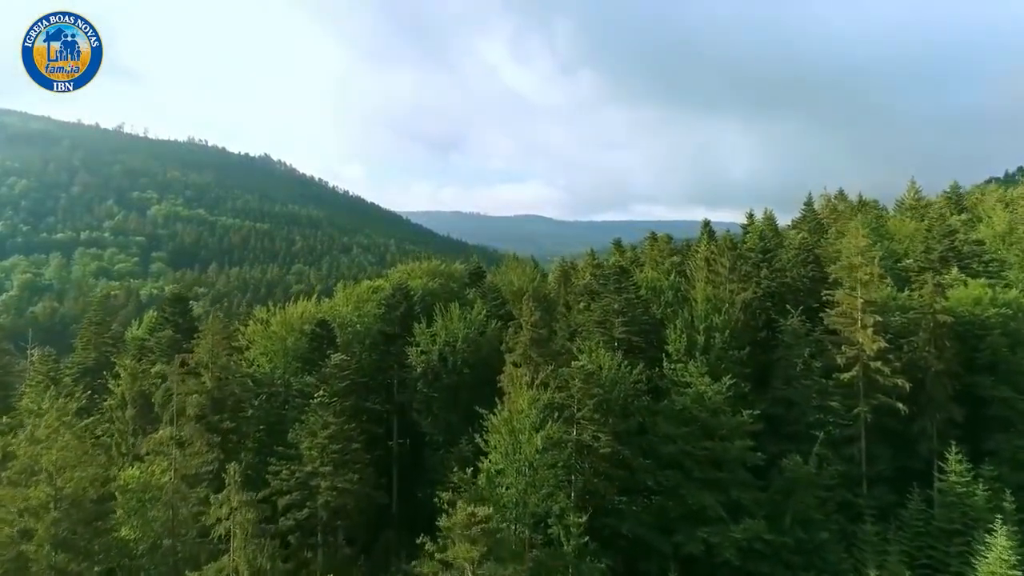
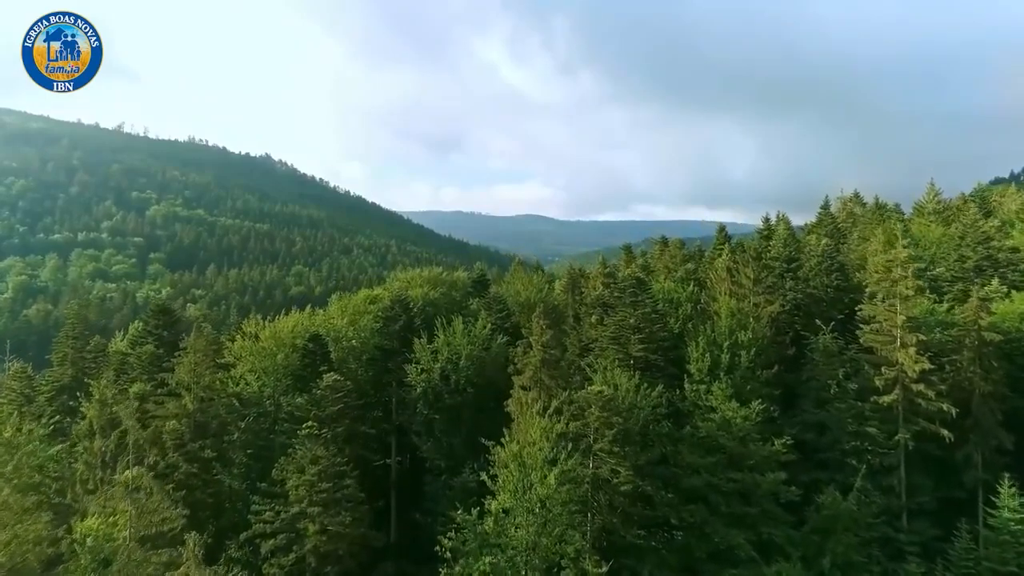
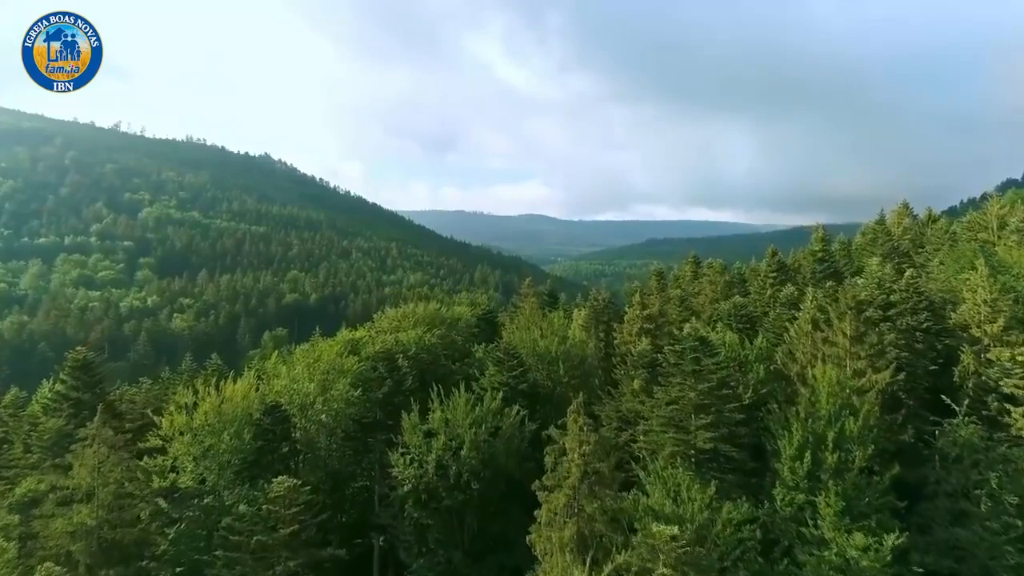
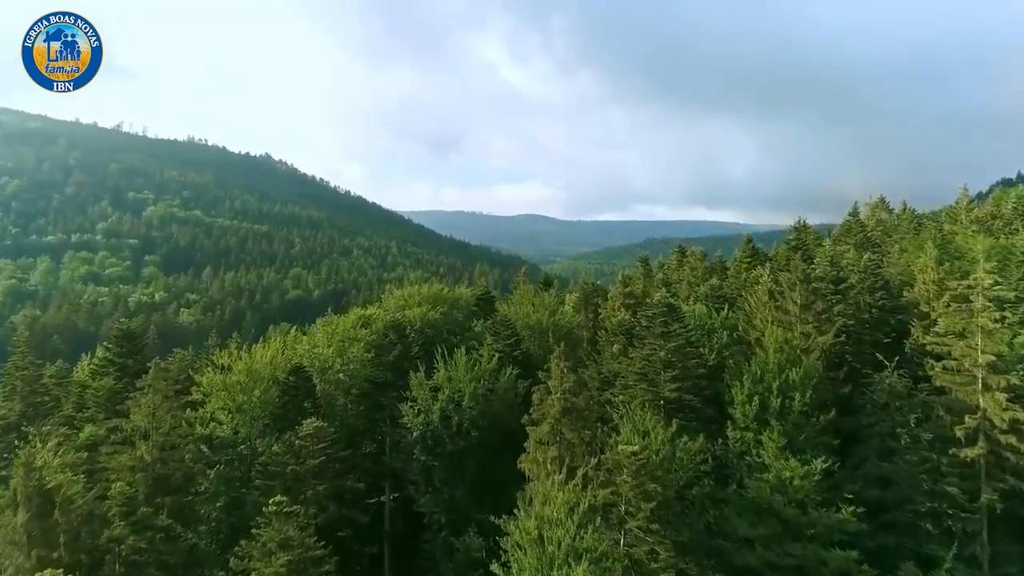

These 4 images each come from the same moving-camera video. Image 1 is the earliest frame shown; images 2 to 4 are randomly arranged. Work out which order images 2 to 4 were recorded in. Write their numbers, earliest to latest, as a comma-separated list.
2, 4, 3
